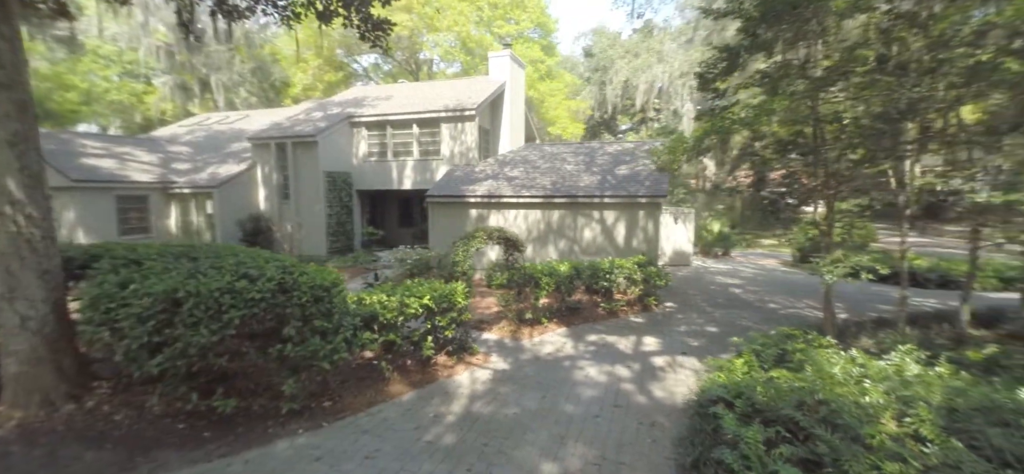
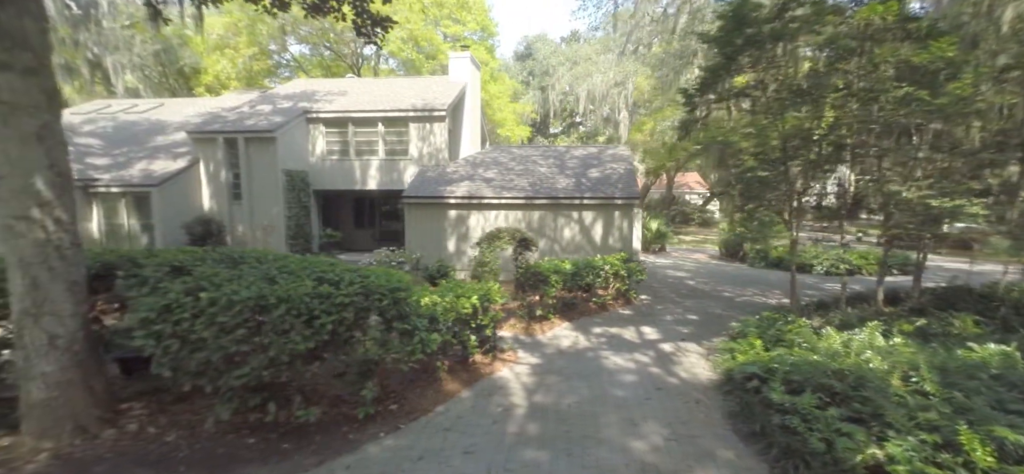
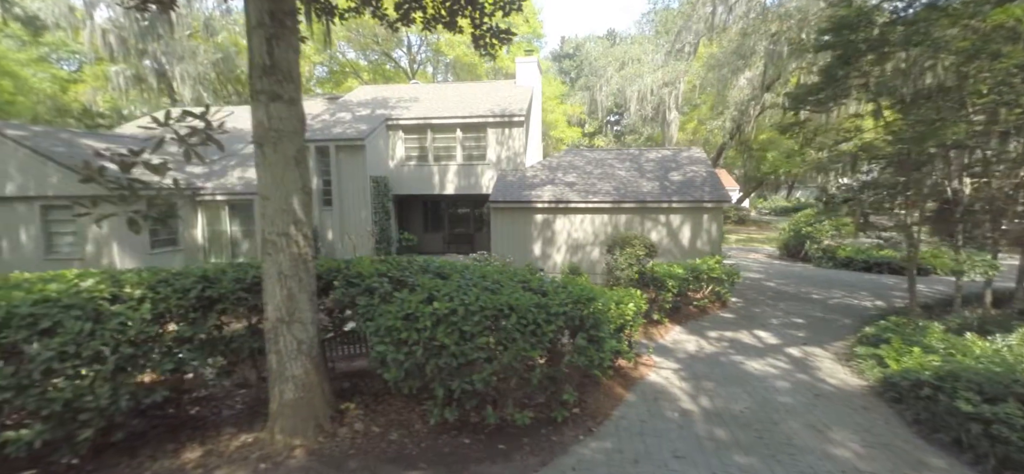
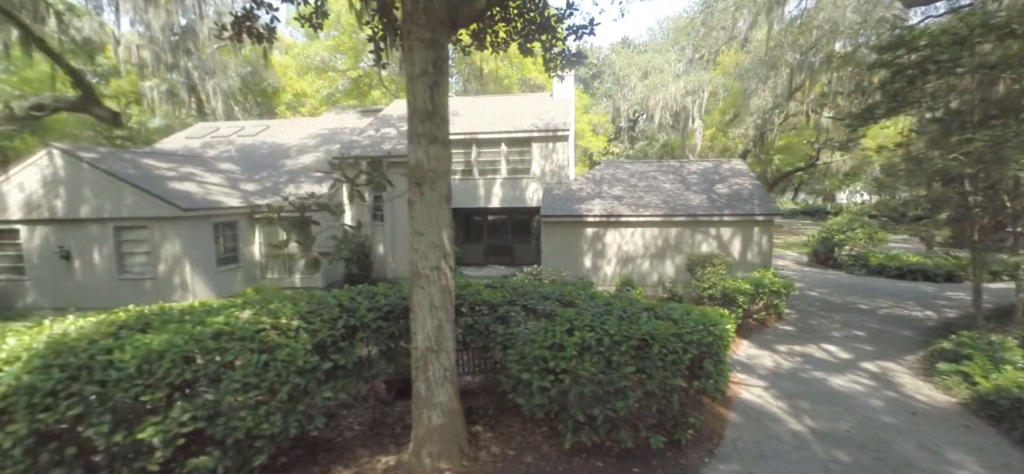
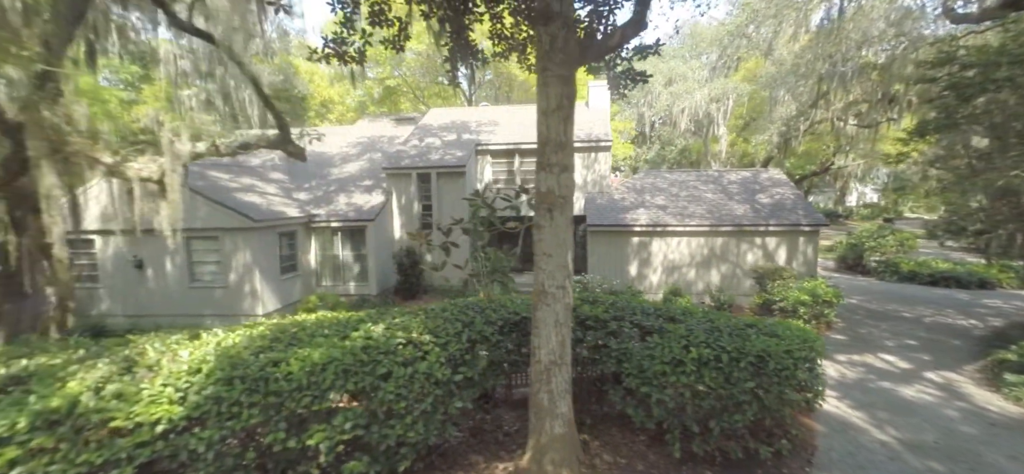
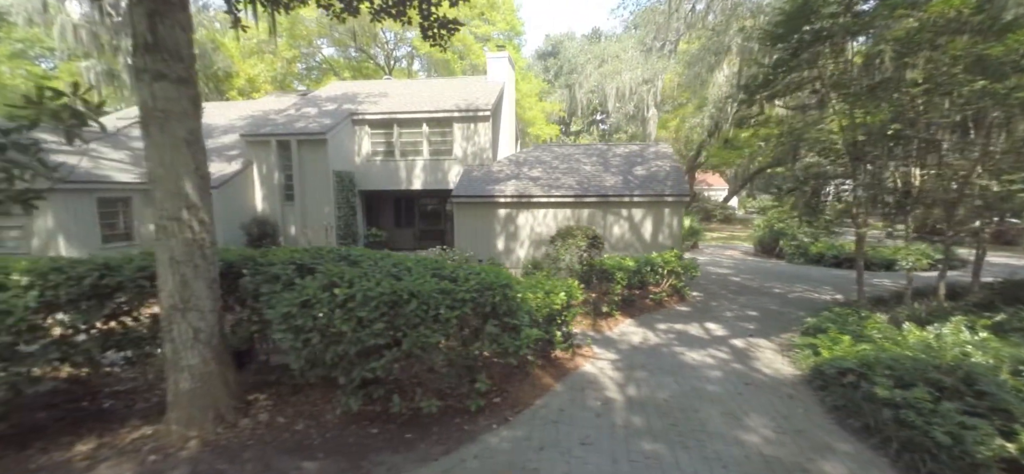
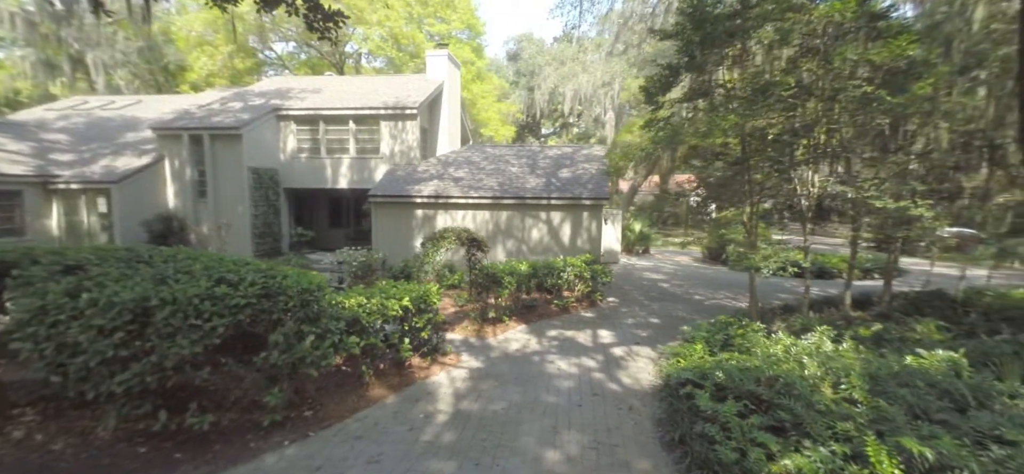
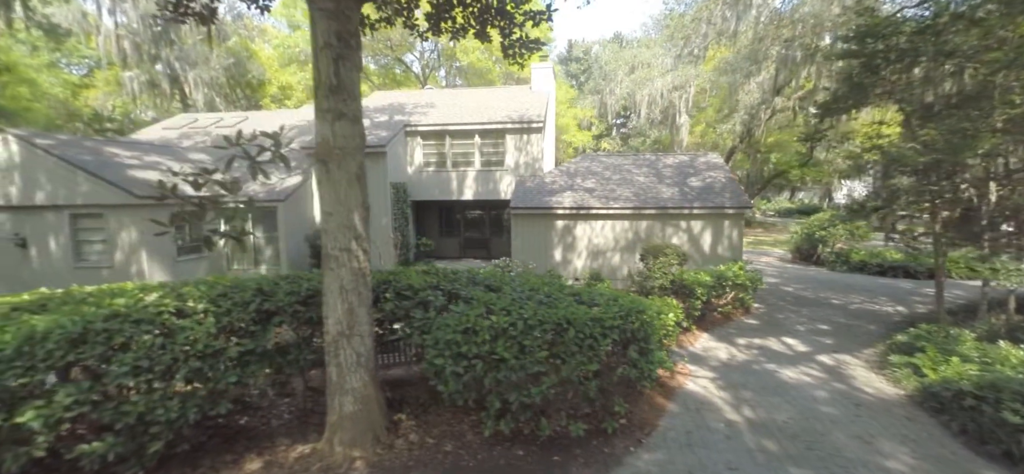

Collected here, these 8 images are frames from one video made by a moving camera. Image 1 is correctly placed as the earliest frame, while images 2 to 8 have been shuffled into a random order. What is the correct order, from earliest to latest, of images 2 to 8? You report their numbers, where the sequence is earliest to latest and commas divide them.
7, 2, 6, 3, 8, 4, 5
